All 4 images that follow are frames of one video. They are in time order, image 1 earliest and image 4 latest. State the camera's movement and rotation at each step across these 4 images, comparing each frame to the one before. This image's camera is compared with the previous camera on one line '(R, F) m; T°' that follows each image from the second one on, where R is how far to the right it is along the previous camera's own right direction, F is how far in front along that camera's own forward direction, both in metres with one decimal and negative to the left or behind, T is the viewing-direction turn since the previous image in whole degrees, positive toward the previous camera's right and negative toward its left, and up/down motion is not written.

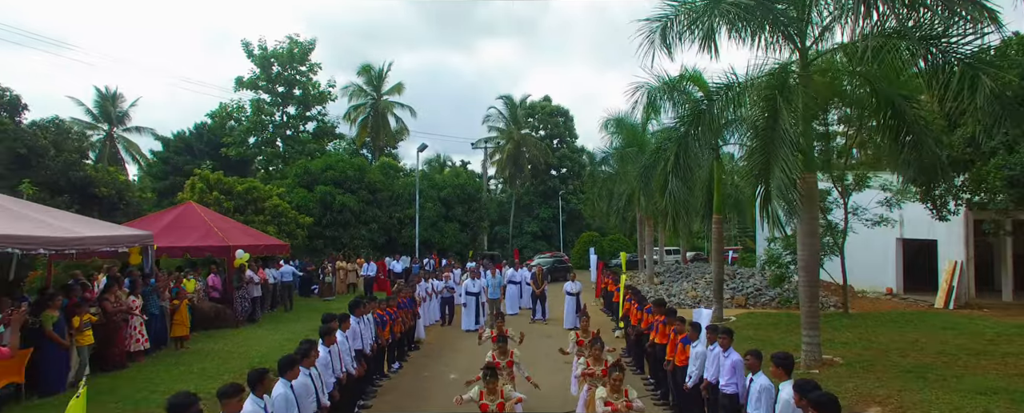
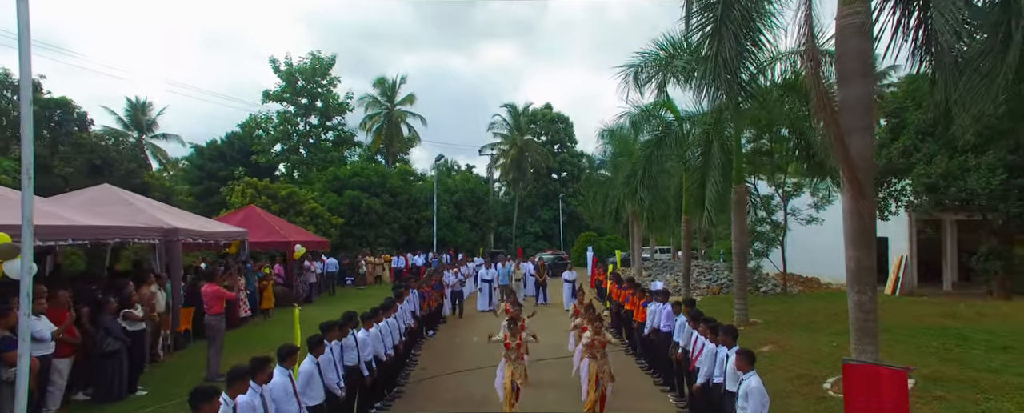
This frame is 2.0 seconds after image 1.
(-0.2, -3.6) m; 0°
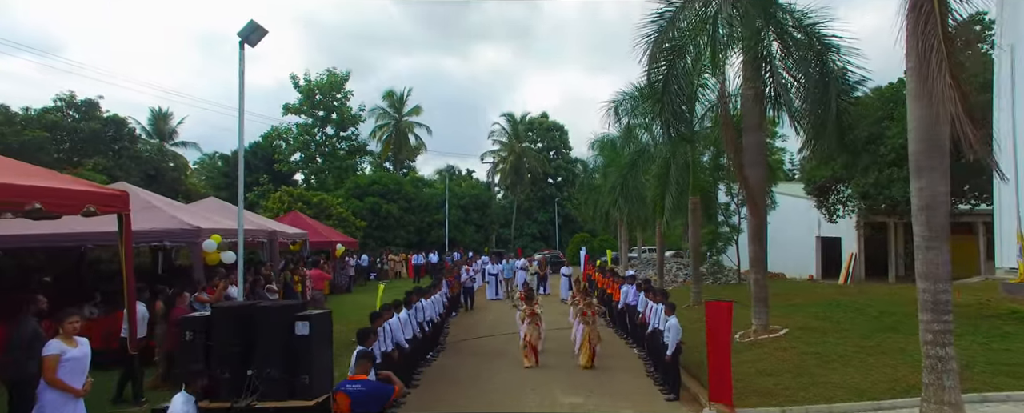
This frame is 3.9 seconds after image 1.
(-0.3, -4.0) m; 0°
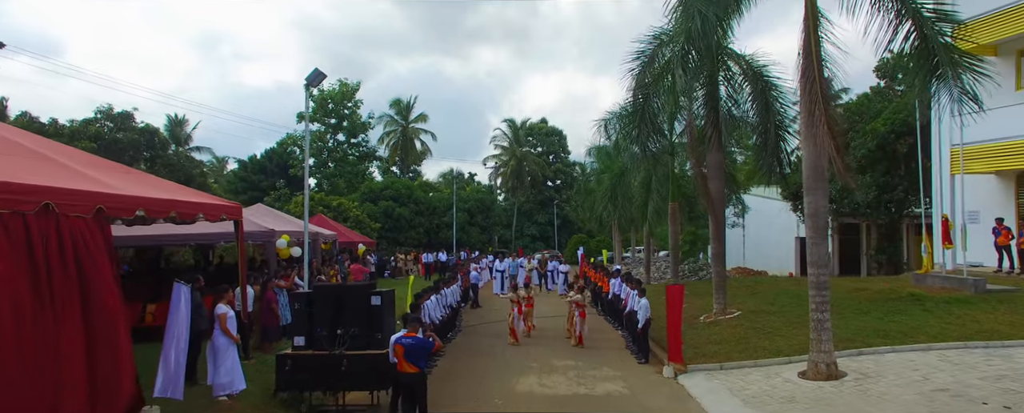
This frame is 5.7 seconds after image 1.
(-0.1, -2.7) m; 0°
